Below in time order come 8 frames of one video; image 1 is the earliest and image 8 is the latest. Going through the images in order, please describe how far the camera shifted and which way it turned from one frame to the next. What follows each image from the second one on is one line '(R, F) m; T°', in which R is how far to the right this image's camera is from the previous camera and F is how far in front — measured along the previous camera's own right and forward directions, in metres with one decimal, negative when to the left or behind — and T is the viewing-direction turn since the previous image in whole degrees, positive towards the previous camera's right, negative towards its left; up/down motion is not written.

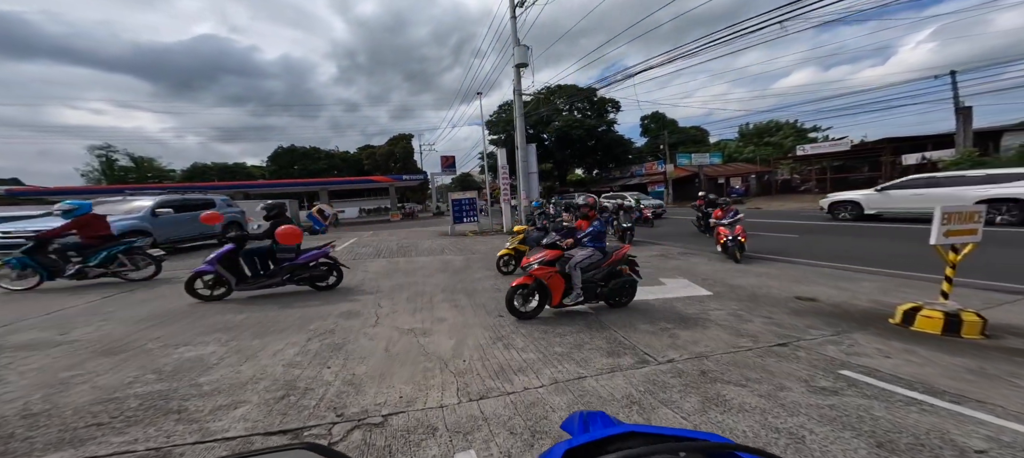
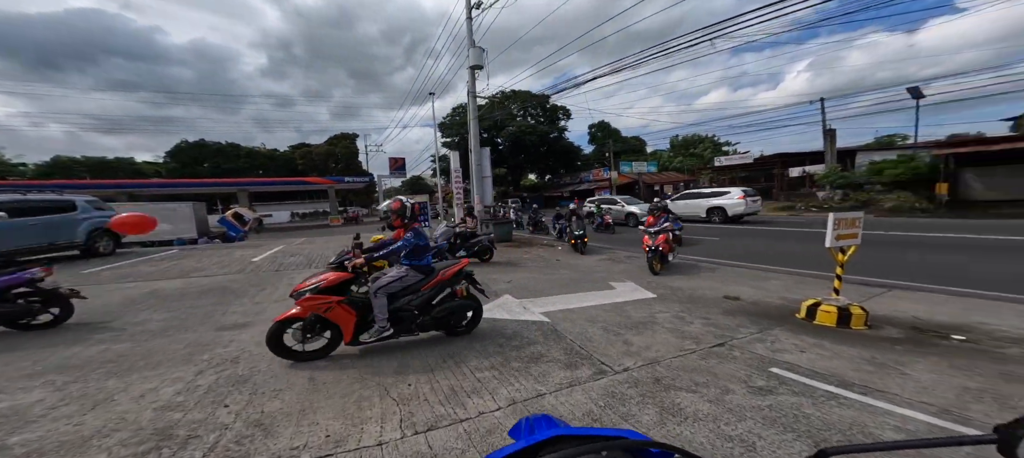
(-0.1, +0.1) m; +8°
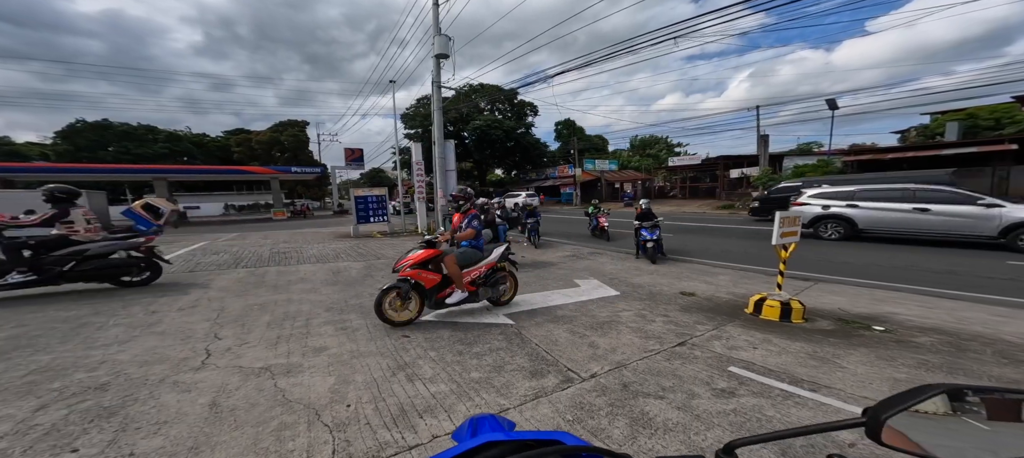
(0.0, +0.2) m; +6°
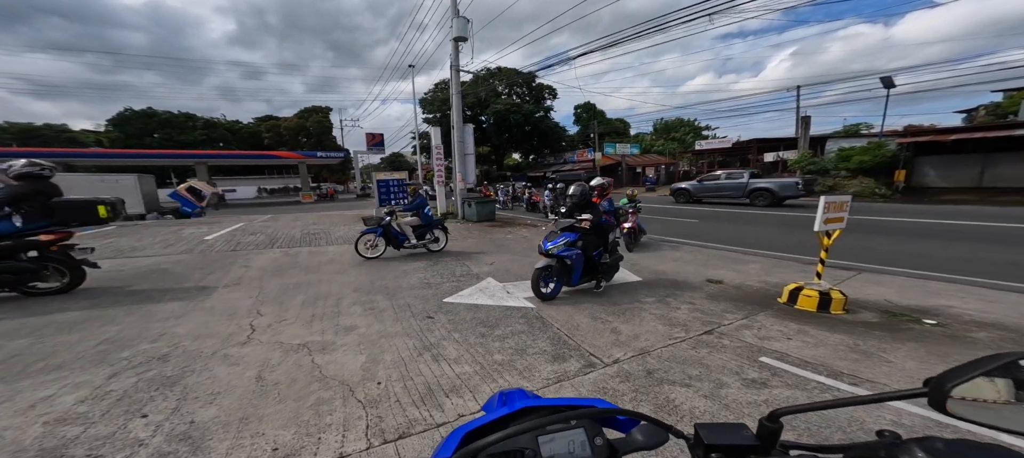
(0.0, +0.1) m; -3°
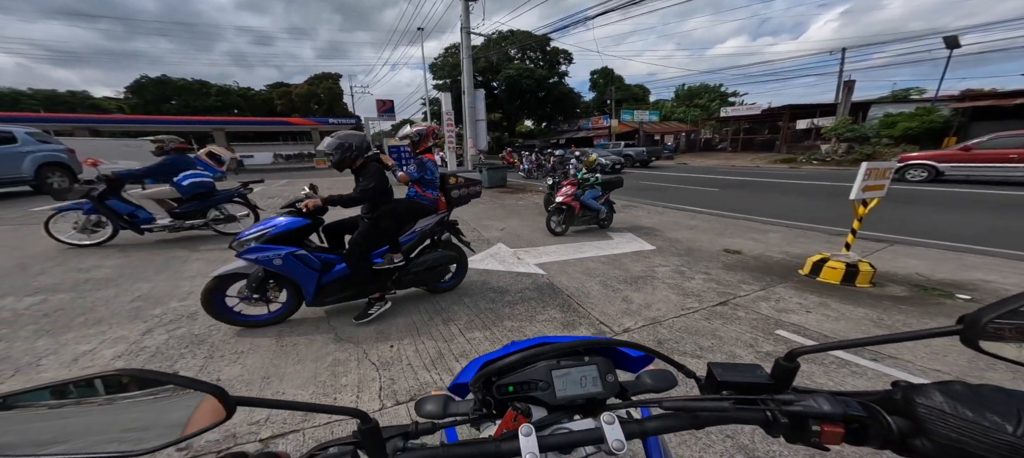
(0.0, +0.1) m; -2°
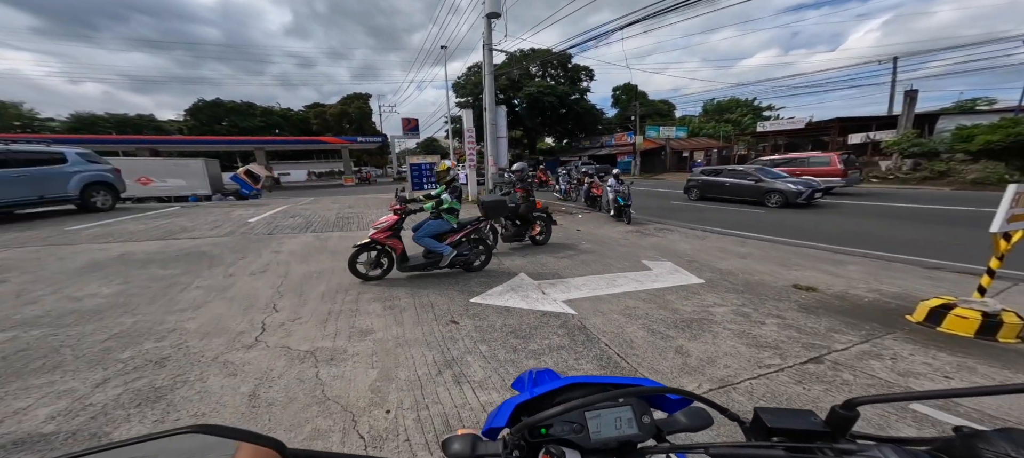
(-0.1, +0.6) m; -3°
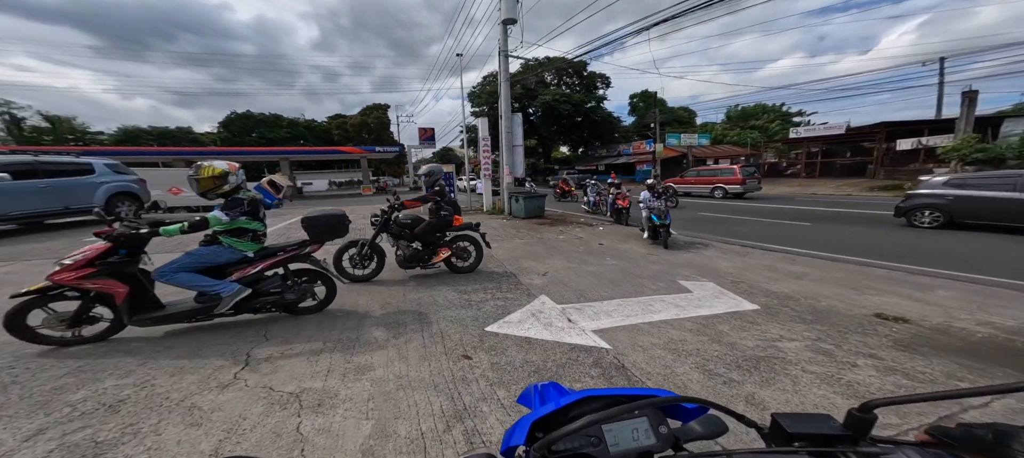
(-0.1, +0.5) m; -2°
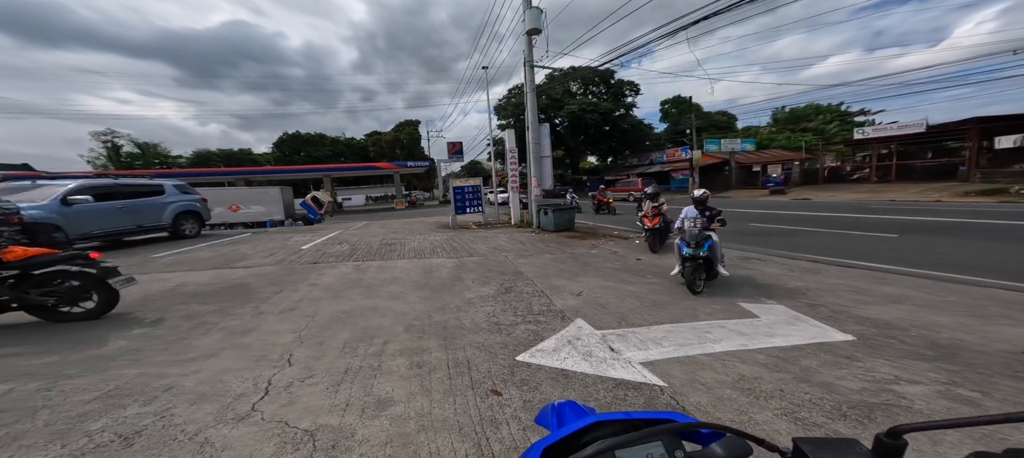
(0.0, +0.4) m; -5°
